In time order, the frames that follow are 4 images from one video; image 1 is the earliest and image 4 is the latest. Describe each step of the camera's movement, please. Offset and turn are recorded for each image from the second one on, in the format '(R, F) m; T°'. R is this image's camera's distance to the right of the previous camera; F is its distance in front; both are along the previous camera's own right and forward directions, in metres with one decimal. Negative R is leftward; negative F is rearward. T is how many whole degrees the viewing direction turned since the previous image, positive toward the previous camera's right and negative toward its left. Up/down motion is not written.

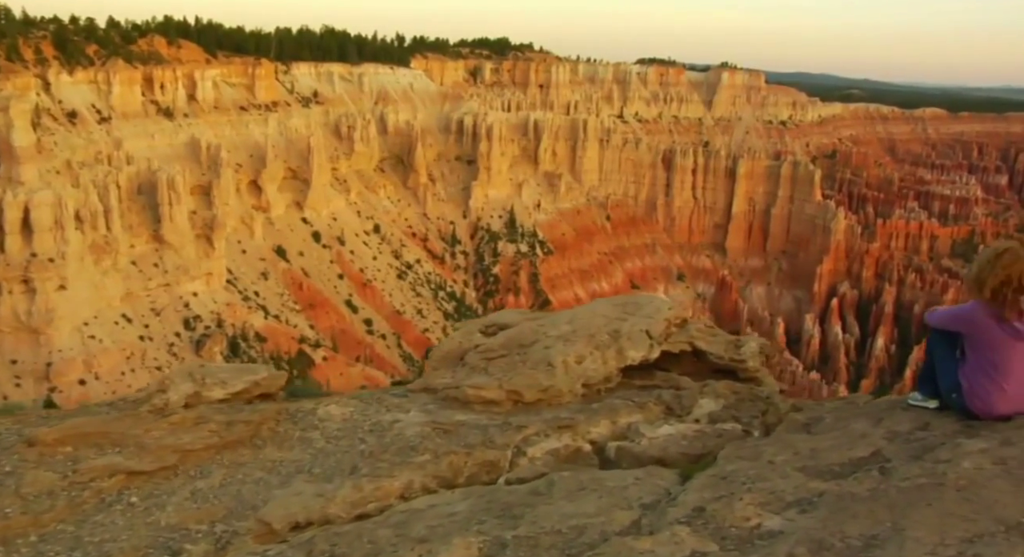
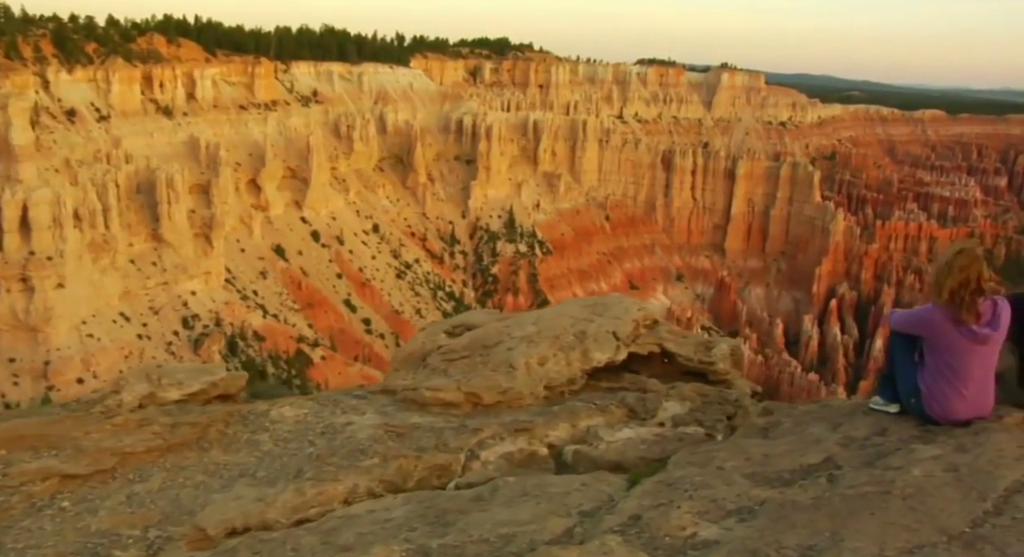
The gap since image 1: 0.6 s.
(+0.4, +0.1) m; 0°
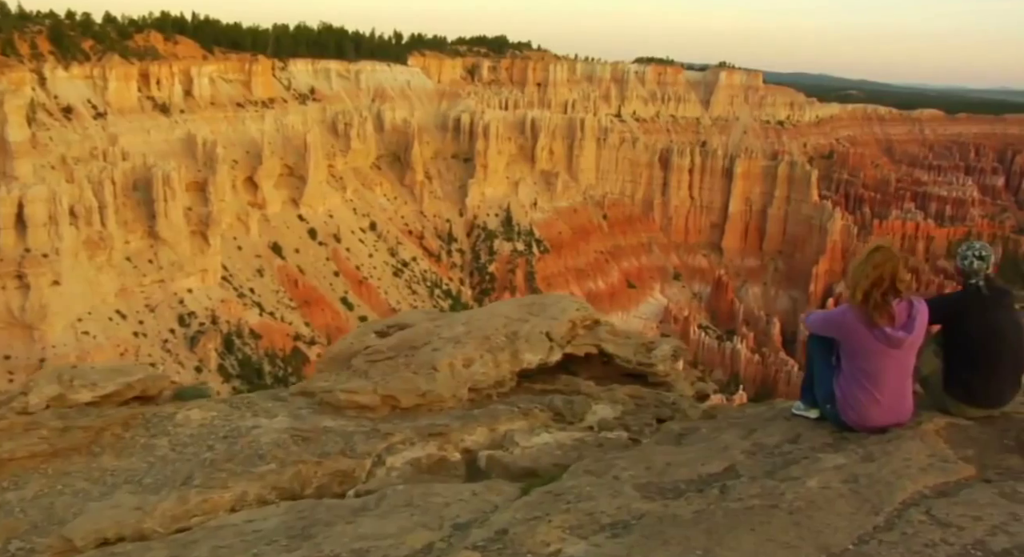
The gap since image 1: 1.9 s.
(+0.7, +0.3) m; 0°
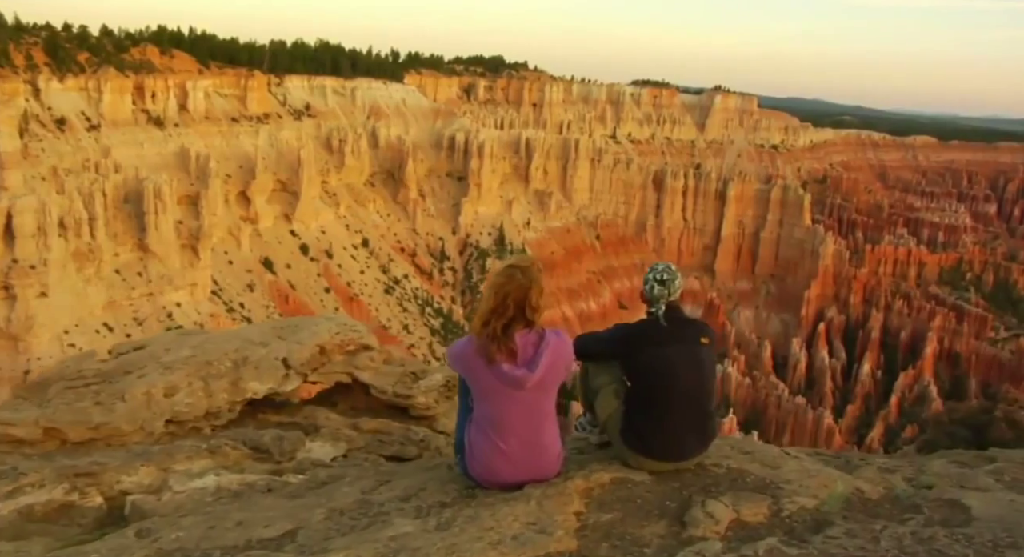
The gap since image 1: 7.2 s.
(+2.4, +0.8) m; 0°
